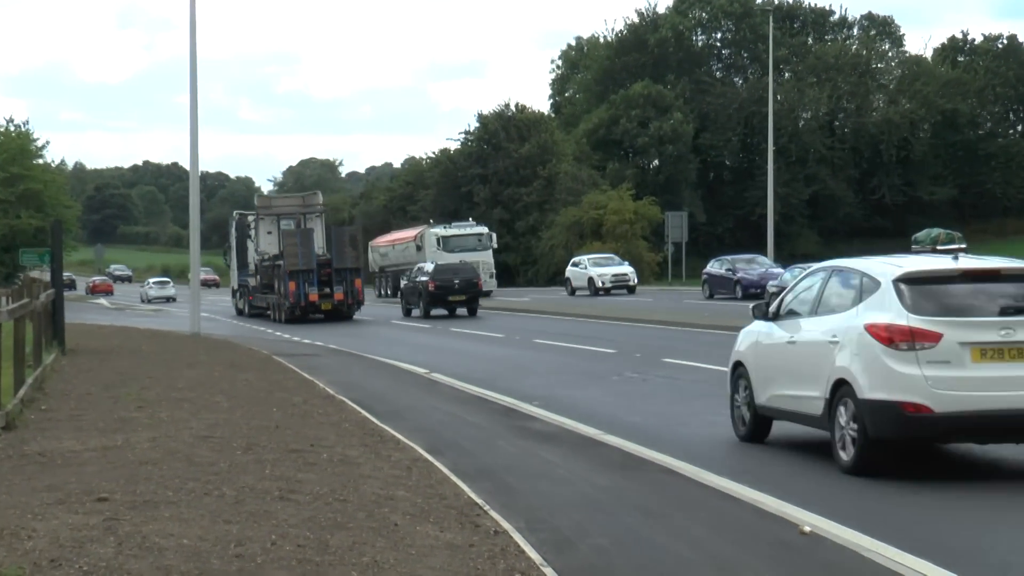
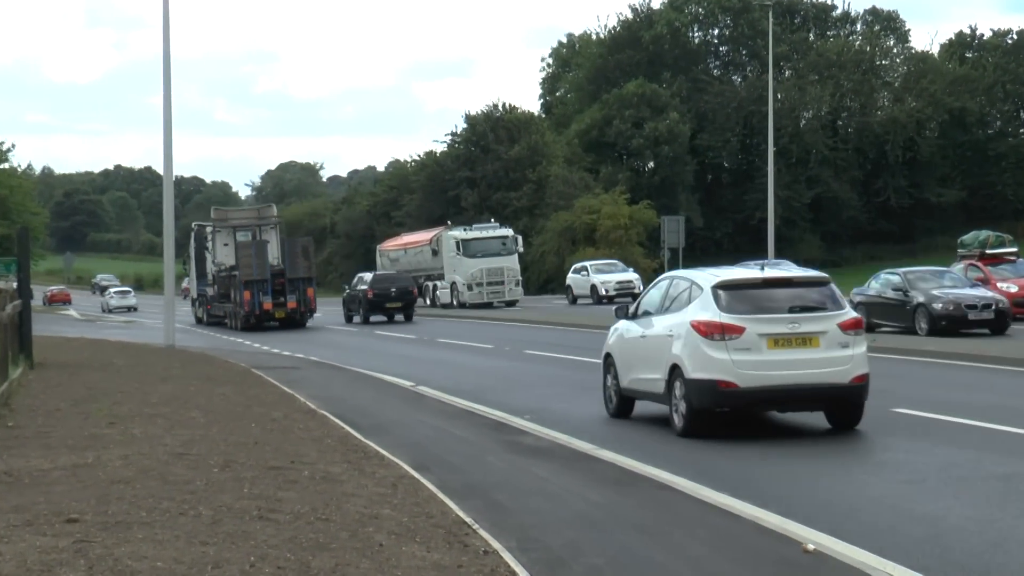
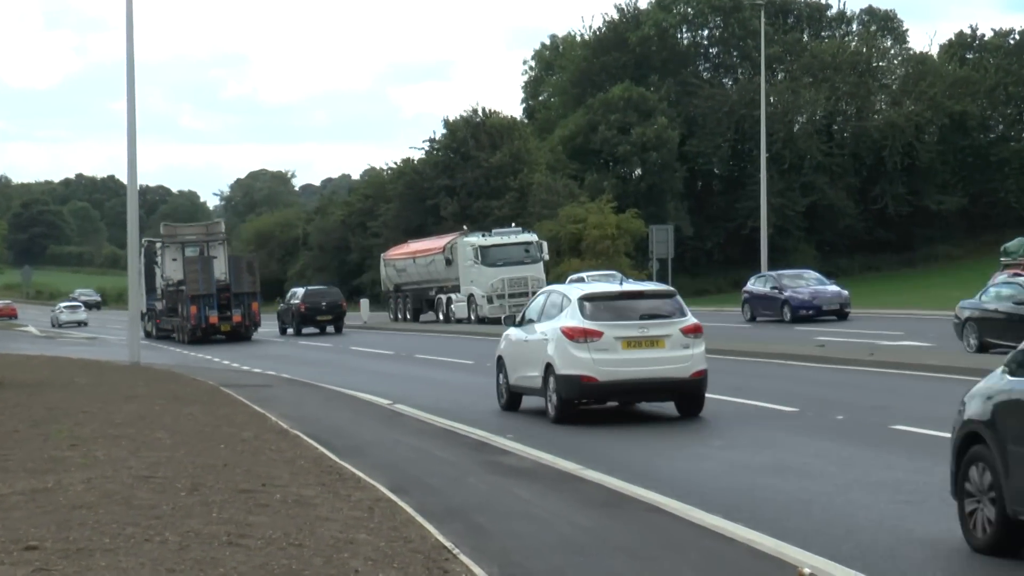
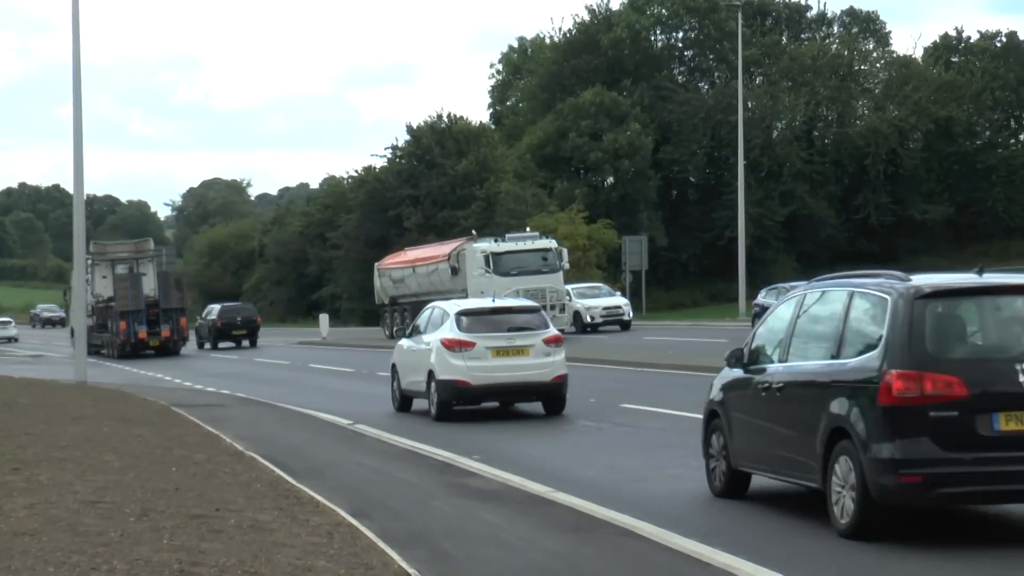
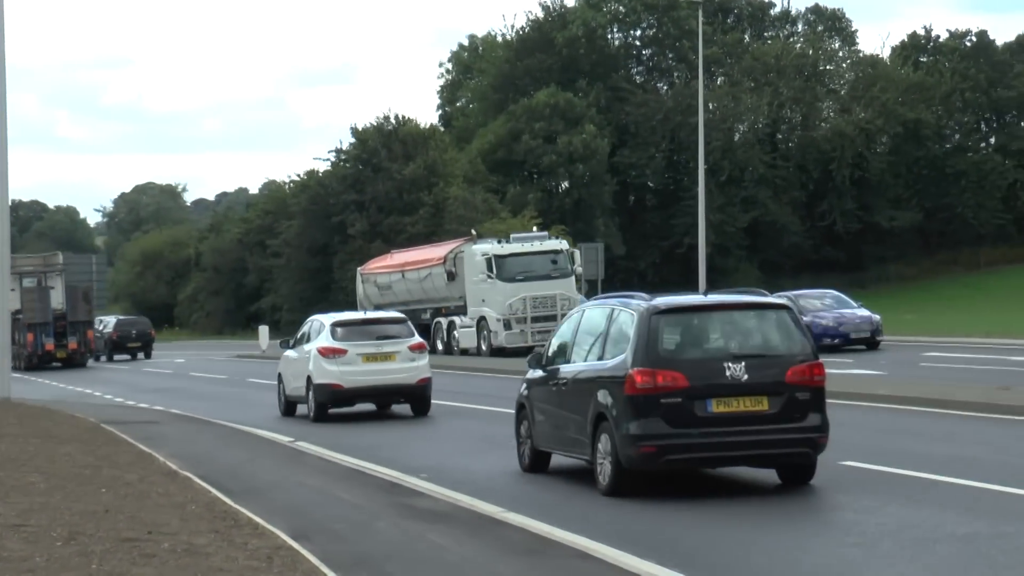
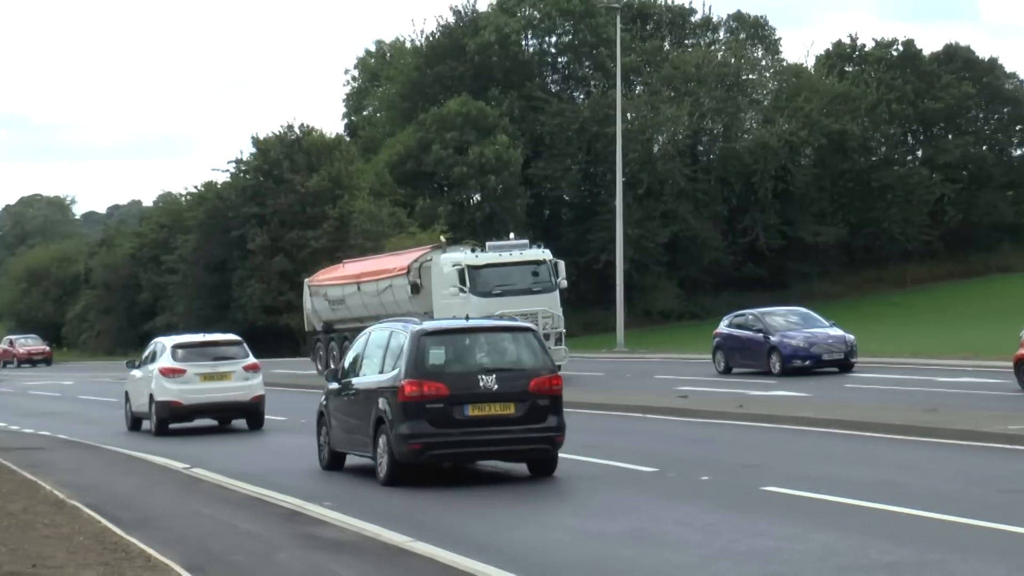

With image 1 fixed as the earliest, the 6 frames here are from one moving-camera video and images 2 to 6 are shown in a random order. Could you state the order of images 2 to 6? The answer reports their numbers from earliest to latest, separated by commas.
2, 3, 4, 5, 6
